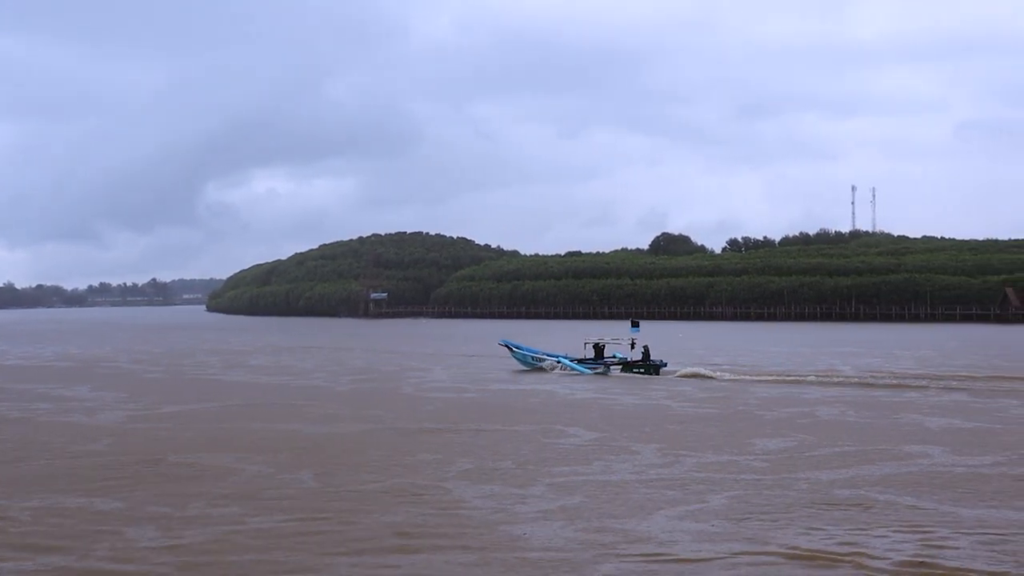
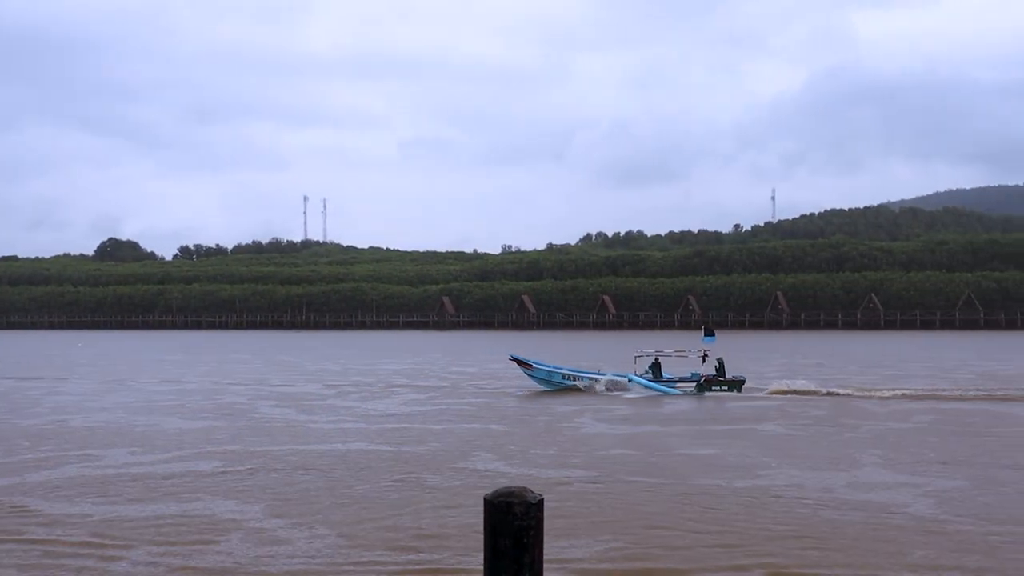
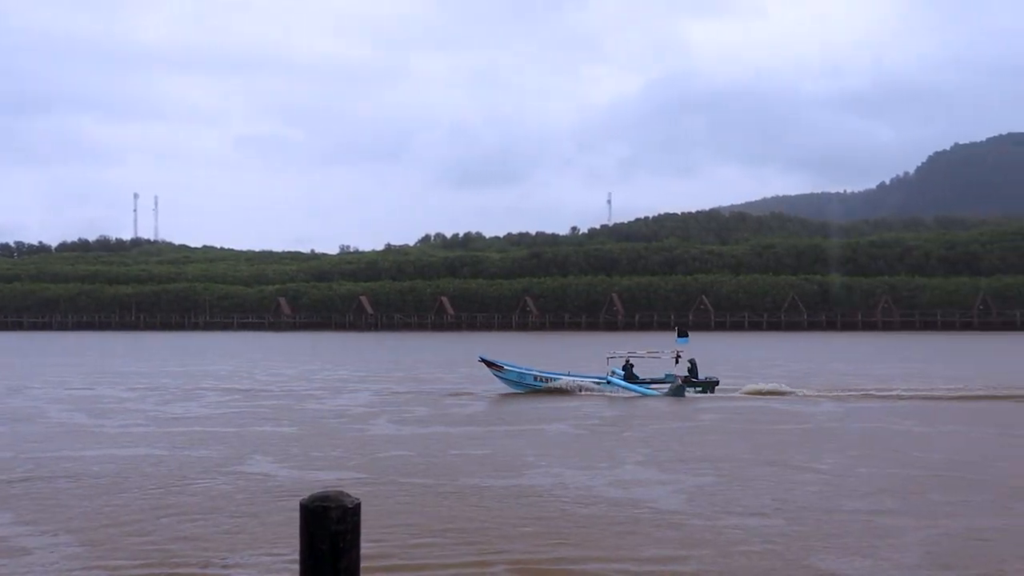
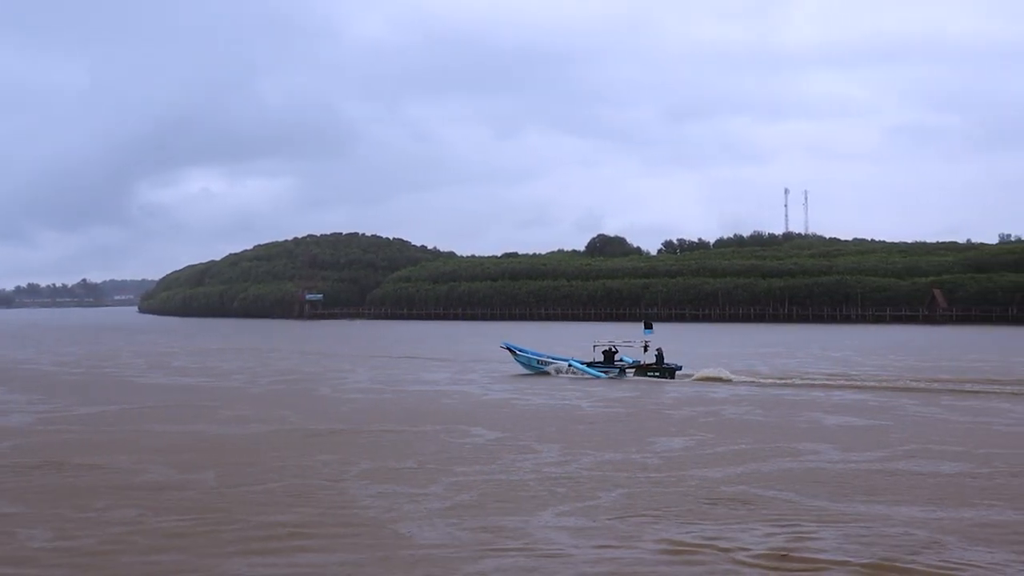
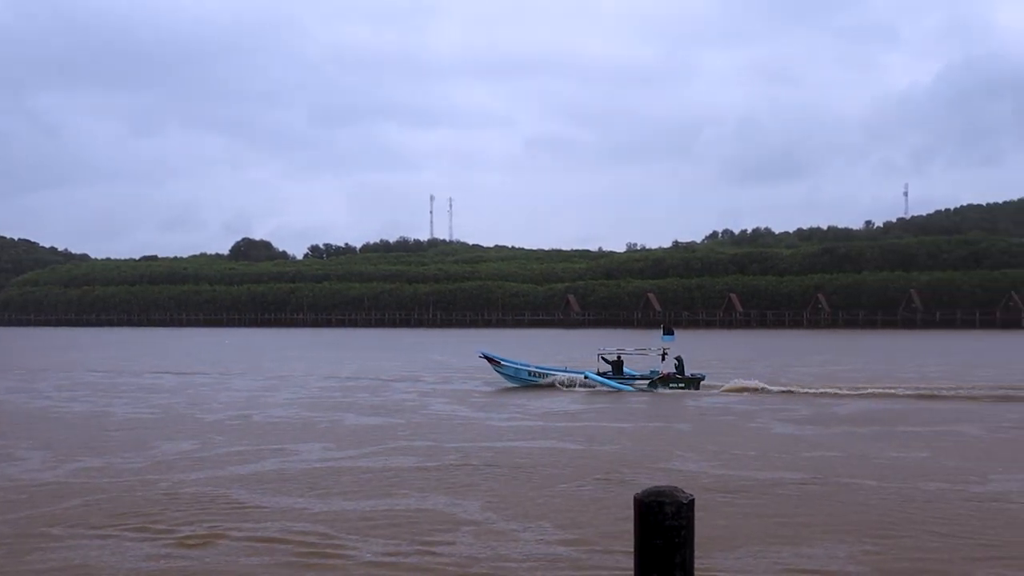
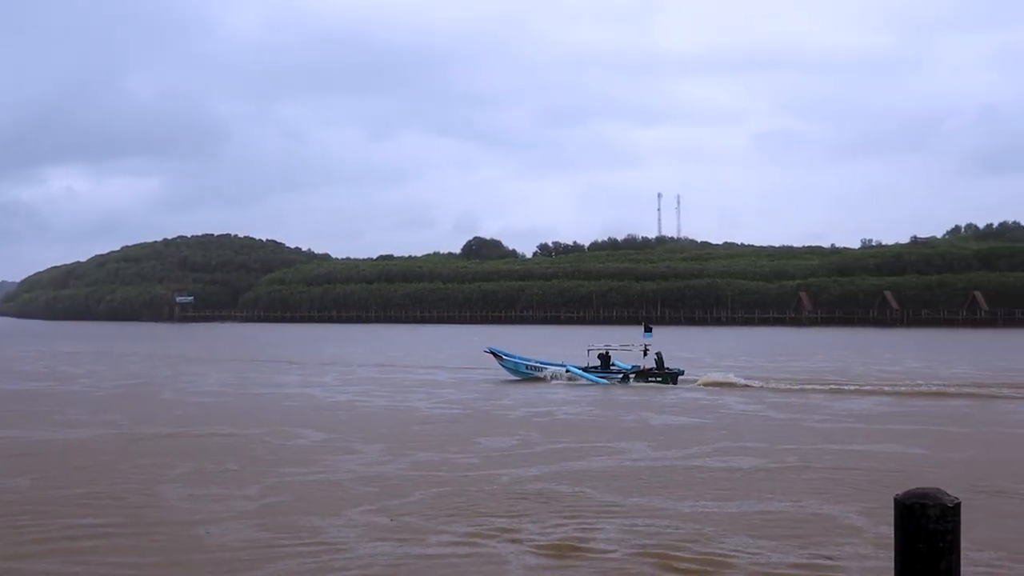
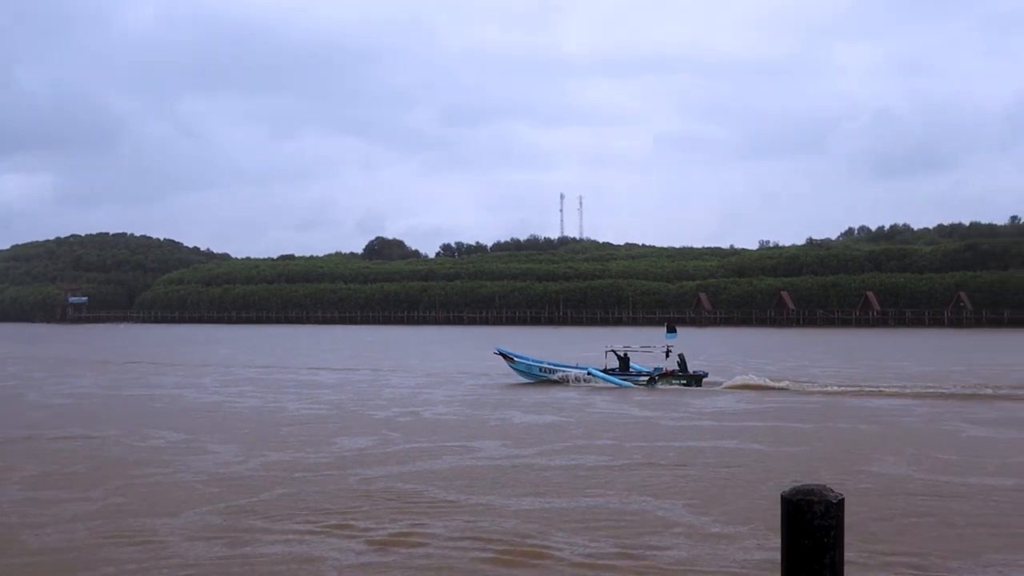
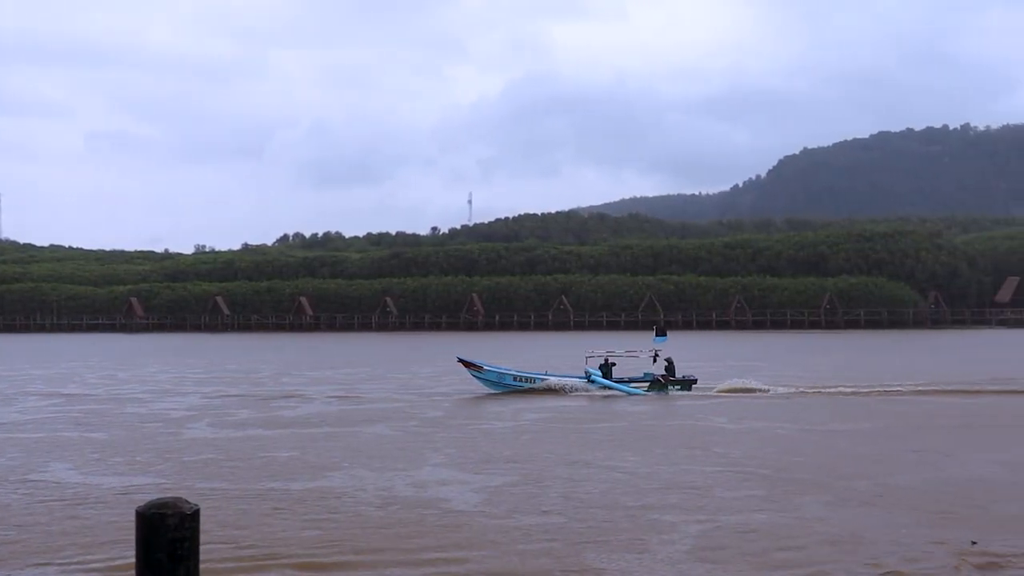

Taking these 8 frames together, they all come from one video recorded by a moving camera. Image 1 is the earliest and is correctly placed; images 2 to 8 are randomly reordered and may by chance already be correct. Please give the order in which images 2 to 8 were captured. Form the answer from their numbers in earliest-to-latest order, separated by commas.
4, 6, 7, 5, 2, 3, 8
